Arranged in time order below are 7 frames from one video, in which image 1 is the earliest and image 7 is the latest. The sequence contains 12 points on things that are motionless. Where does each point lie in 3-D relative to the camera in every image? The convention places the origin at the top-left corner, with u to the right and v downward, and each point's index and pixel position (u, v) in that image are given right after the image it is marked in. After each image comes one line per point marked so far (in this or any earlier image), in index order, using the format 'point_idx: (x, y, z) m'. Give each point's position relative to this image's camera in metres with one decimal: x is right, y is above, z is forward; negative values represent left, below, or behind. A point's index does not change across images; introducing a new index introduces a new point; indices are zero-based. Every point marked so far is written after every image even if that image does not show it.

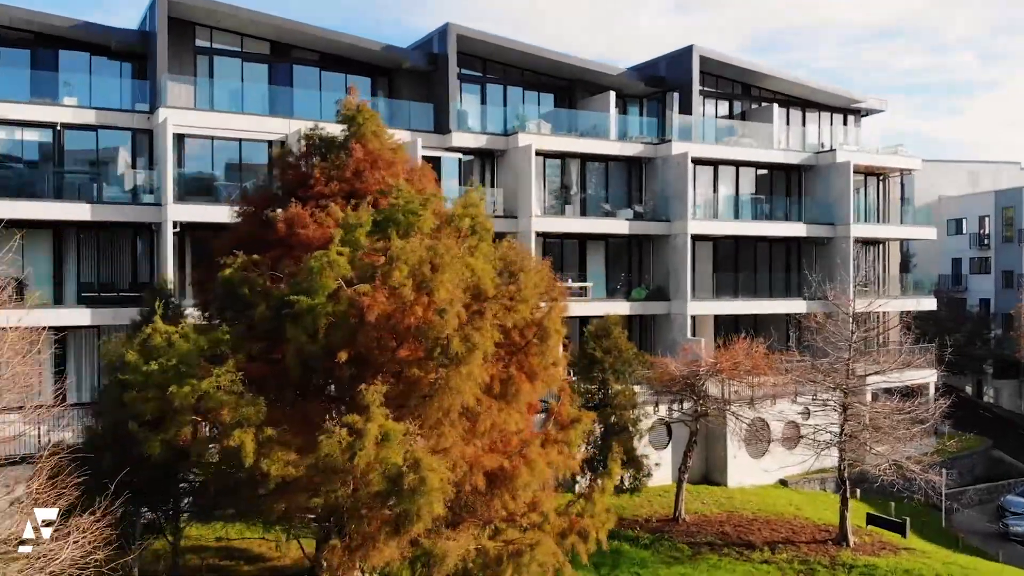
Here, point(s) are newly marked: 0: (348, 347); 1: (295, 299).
0: (-2.1, -0.8, +11.3) m
1: (-2.8, -0.1, +11.6) m
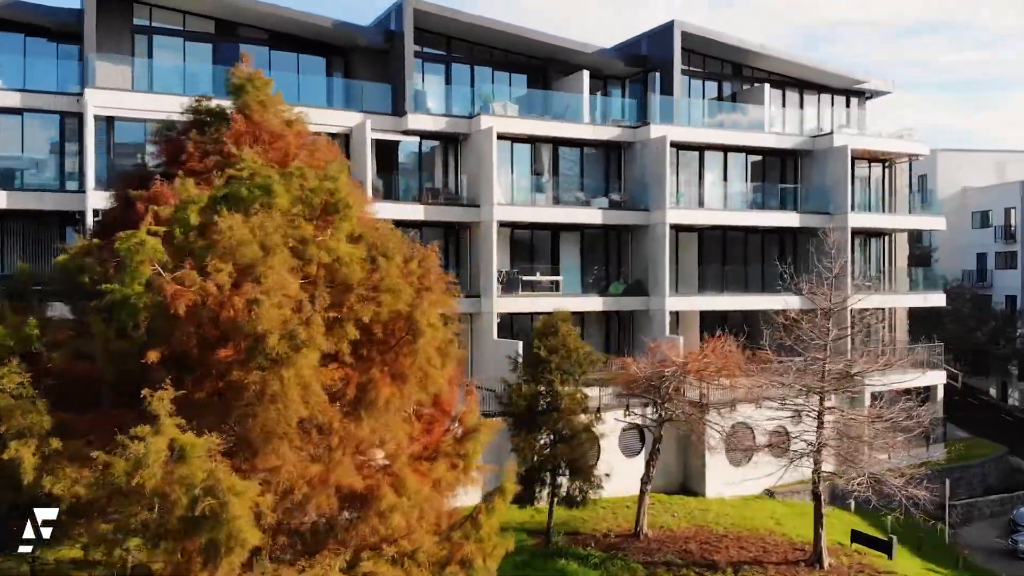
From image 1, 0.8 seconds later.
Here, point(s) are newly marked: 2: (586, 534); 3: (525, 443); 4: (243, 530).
0: (-3.8, -0.6, +9.6) m
1: (-4.5, 0.0, +9.9) m
2: (+1.6, -5.5, +19.9) m
3: (+0.2, -3.2, +18.0) m
4: (-2.6, -2.4, +8.7) m
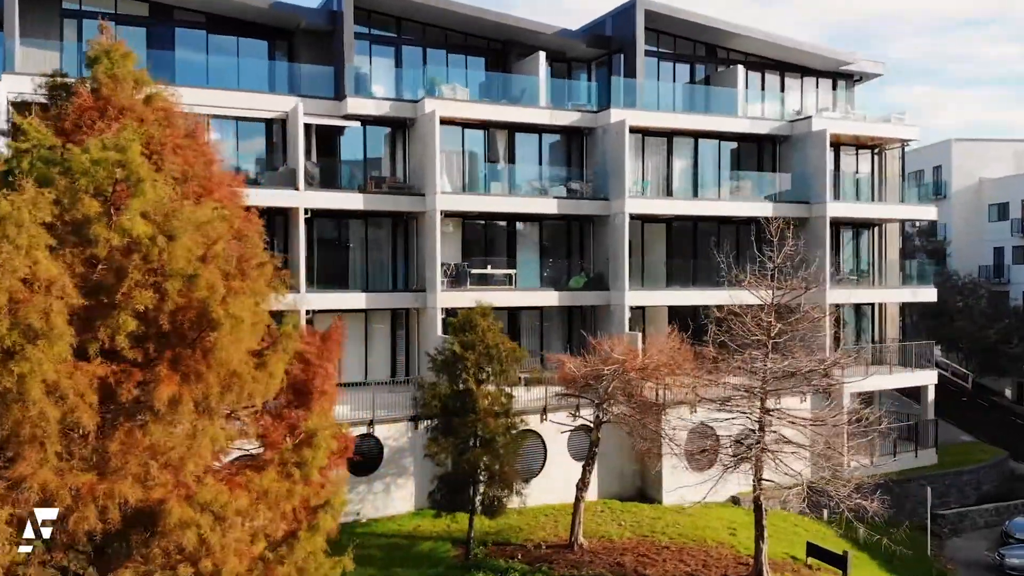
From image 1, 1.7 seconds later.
0: (-5.8, -0.5, +8.5) m
1: (-6.5, +0.2, +8.8) m
2: (0.0, -5.4, +18.6) m
3: (-1.4, -3.0, +16.7) m
4: (-4.7, -2.2, +7.5) m
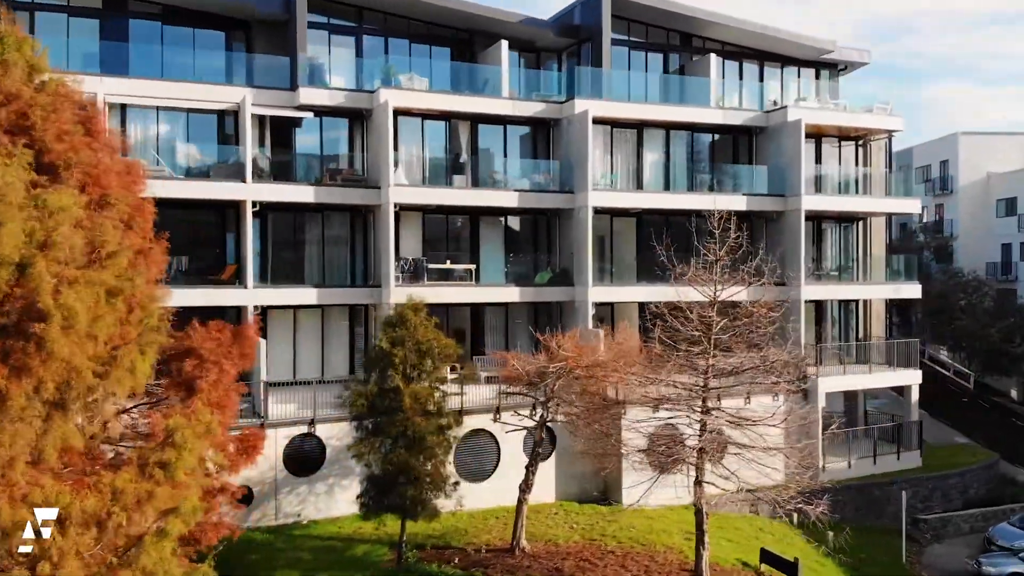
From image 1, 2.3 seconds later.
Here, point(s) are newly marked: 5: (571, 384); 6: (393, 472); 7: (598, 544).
0: (-7.3, -0.3, +8.0) m
1: (-8.0, +0.3, +8.3) m
2: (-1.2, -5.3, +17.9) m
3: (-2.7, -2.9, +16.1) m
4: (-6.2, -2.1, +7.0) m
5: (+1.3, -1.9, +18.4) m
6: (-2.1, -3.3, +15.8) m
7: (+1.8, -5.4, +18.7) m
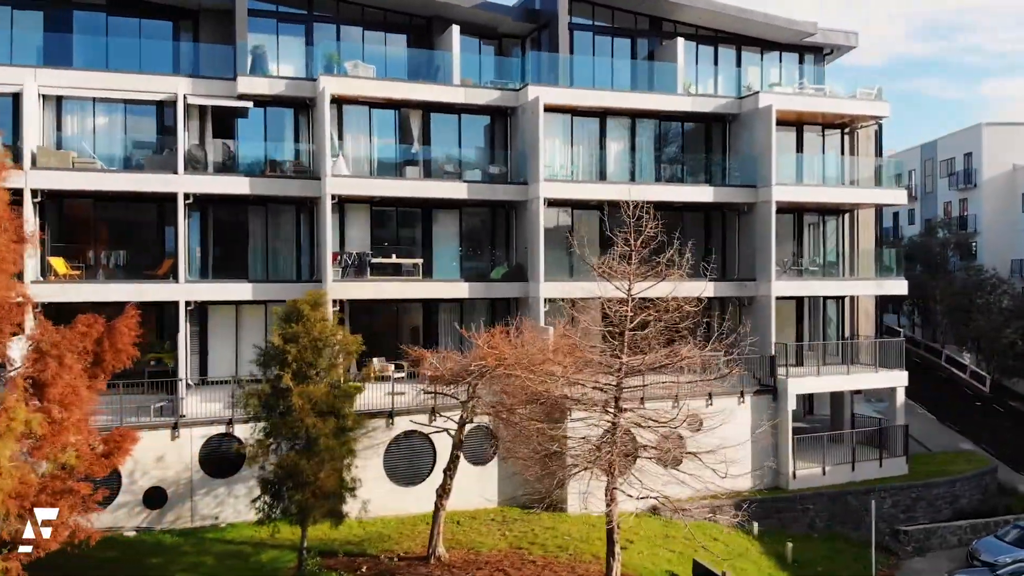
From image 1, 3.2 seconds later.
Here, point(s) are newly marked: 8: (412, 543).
0: (-9.4, -0.2, +7.5) m
1: (-10.1, +0.4, +7.8) m
2: (-2.8, -5.1, +17.1) m
3: (-4.4, -2.8, +15.3) m
4: (-8.4, -2.0, +6.4) m
5: (-0.3, -1.8, +17.4) m
6: (-3.9, -3.2, +15.0) m
7: (+0.2, -5.3, +17.6) m
8: (-2.0, -5.1, +17.9) m
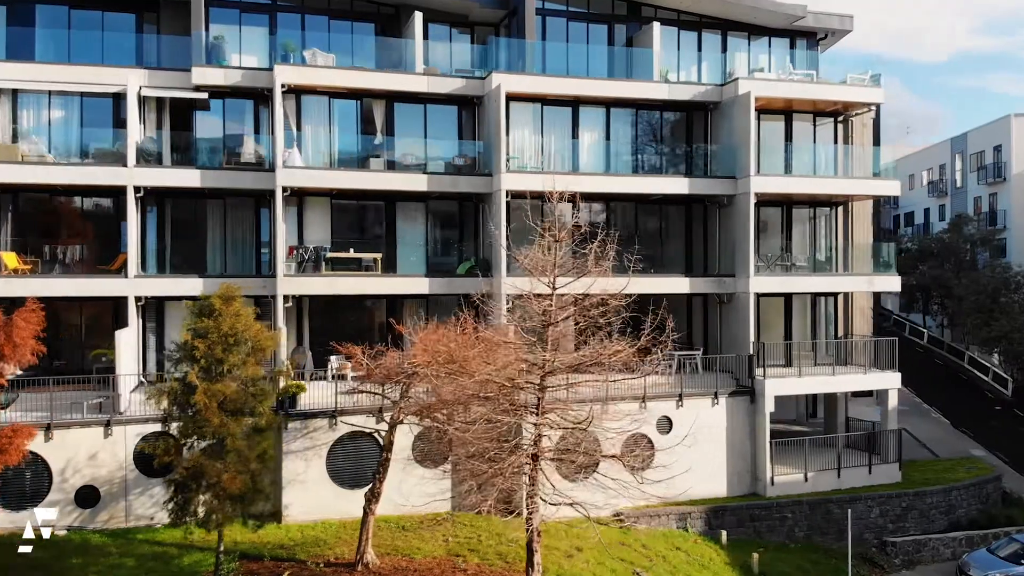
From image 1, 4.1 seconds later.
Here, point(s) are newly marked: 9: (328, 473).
0: (-11.2, -0.1, +7.2) m
1: (-11.8, +0.5, +7.6) m
2: (-4.0, -5.0, +16.4) m
3: (-5.7, -2.7, +14.8) m
4: (-10.2, -1.8, +6.1) m
5: (-1.5, -1.7, +16.6) m
6: (-5.2, -3.0, +14.4) m
7: (-1.0, -5.1, +16.8) m
8: (-3.2, -5.0, +17.2) m
9: (-3.8, -3.8, +18.6) m
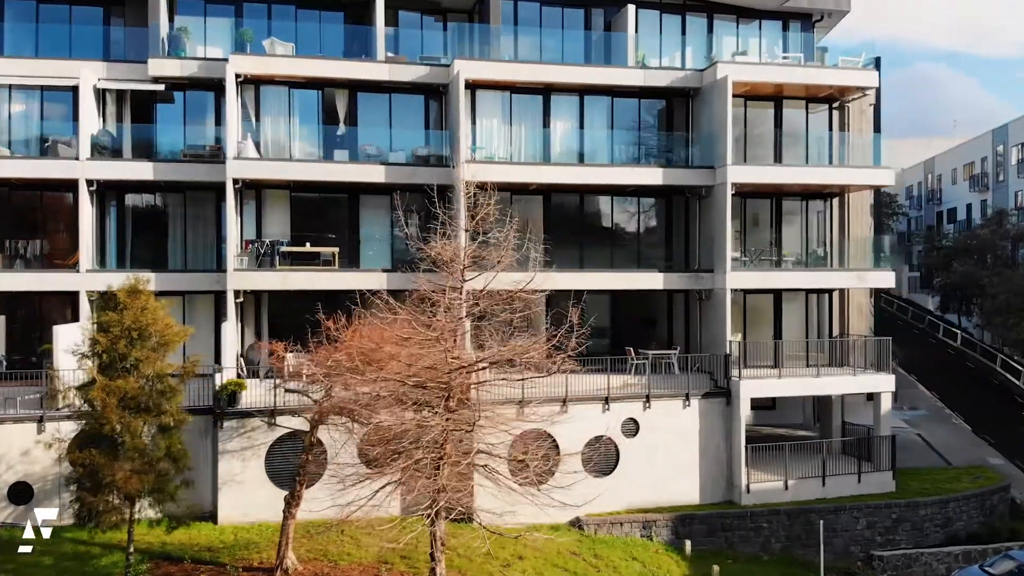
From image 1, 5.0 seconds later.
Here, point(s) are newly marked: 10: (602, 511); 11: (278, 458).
0: (-13.0, 0.0, +7.2) m
1: (-13.6, +0.7, +7.6) m
2: (-5.3, -4.9, +15.8) m
3: (-7.1, -2.5, +14.3) m
4: (-12.1, -1.7, +6.0) m
5: (-2.7, -1.6, +15.9) m
6: (-6.6, -2.9, +13.9) m
7: (-2.2, -5.0, +16.0) m
8: (-4.4, -4.9, +16.5) m
9: (-5.0, -3.7, +18.0) m
10: (+2.0, -4.9, +19.8) m
11: (-4.8, -3.4, +18.2) m
